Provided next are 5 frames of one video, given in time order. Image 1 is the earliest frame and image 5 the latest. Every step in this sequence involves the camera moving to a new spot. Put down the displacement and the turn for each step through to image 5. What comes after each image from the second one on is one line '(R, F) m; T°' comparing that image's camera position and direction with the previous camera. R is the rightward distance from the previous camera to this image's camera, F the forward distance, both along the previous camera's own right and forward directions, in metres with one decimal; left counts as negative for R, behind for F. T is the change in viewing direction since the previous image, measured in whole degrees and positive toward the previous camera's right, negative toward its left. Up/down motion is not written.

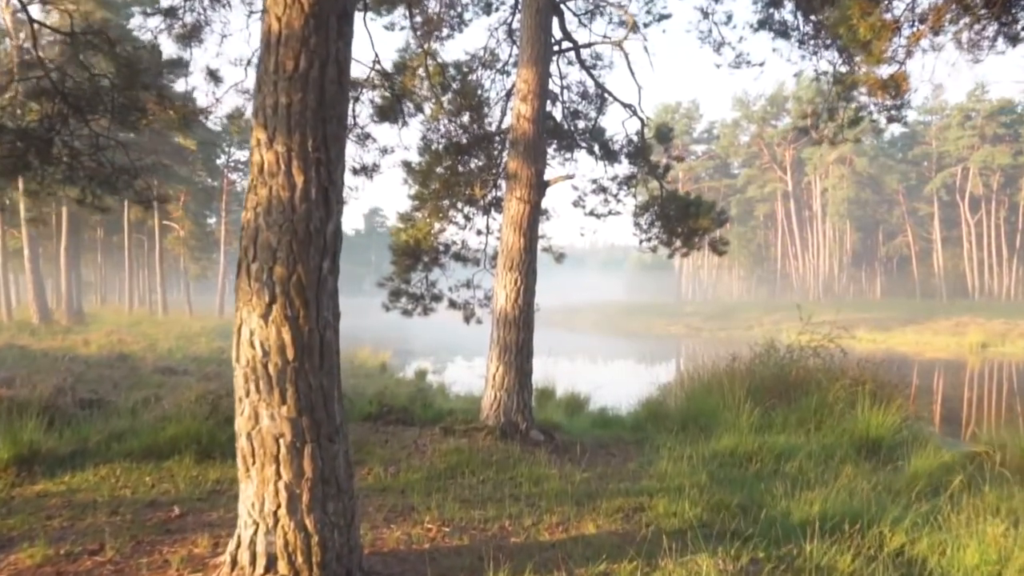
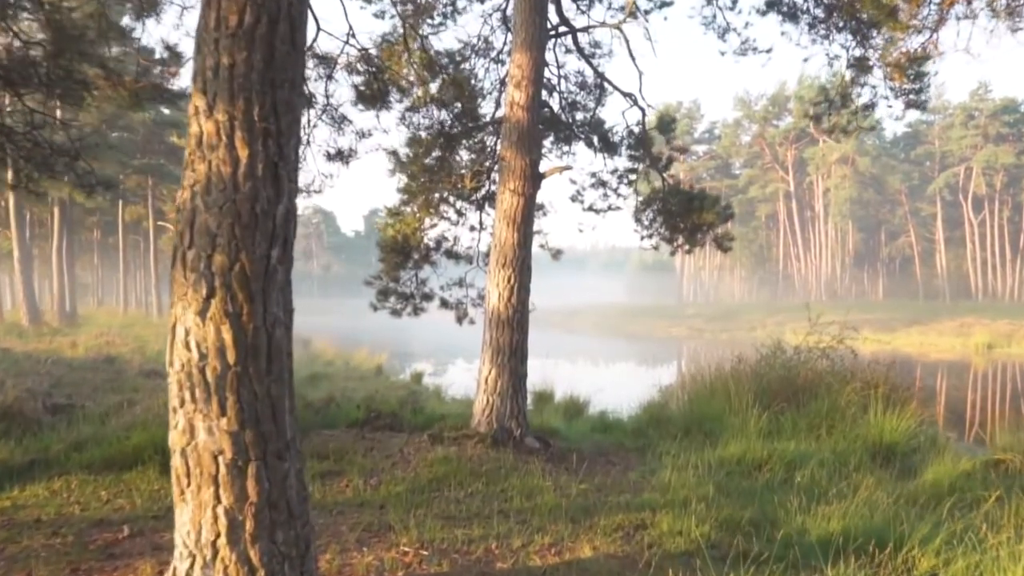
(+0.1, +0.5) m; 0°
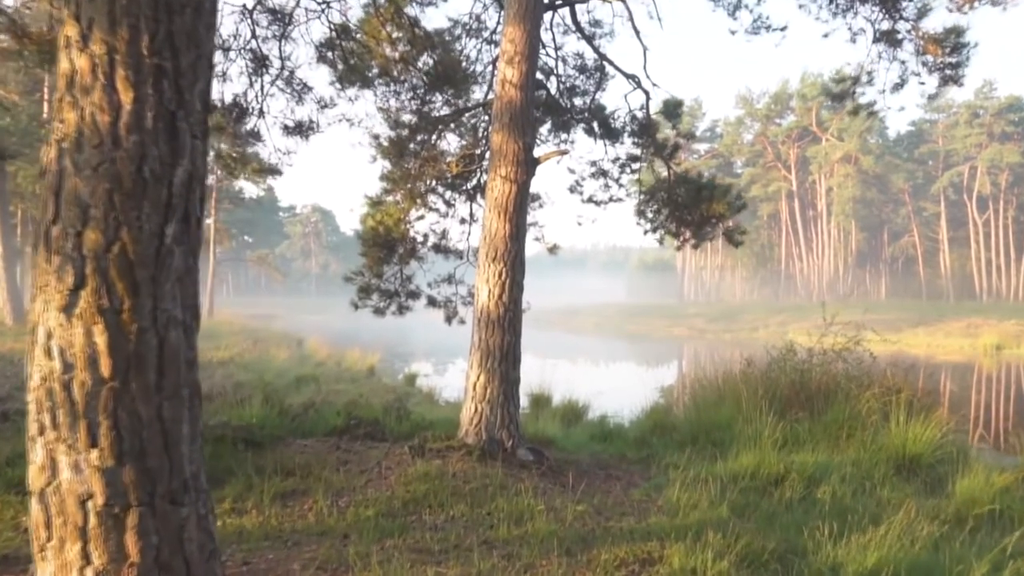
(+0.1, +0.7) m; 0°
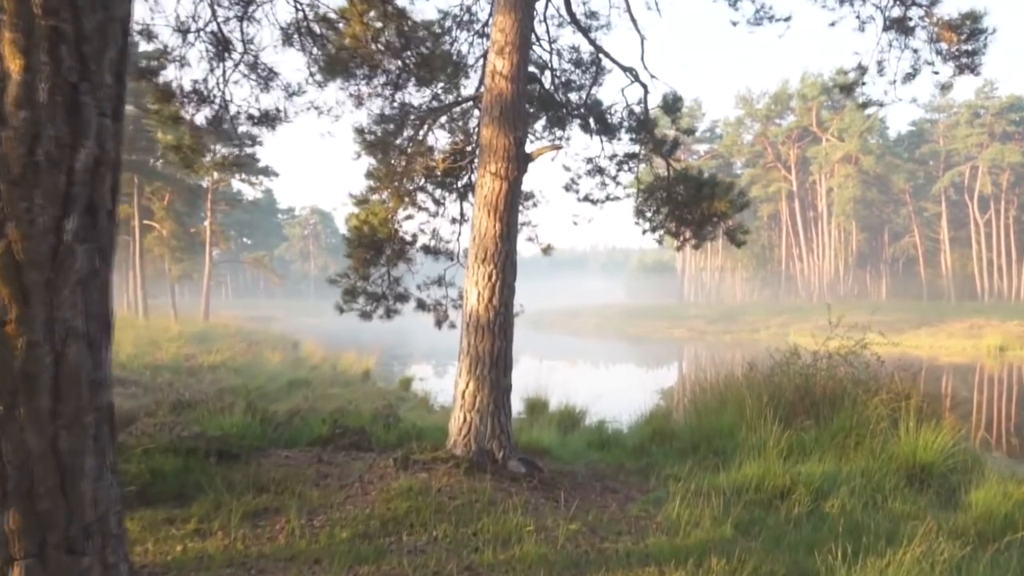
(+0.1, +0.3) m; 0°
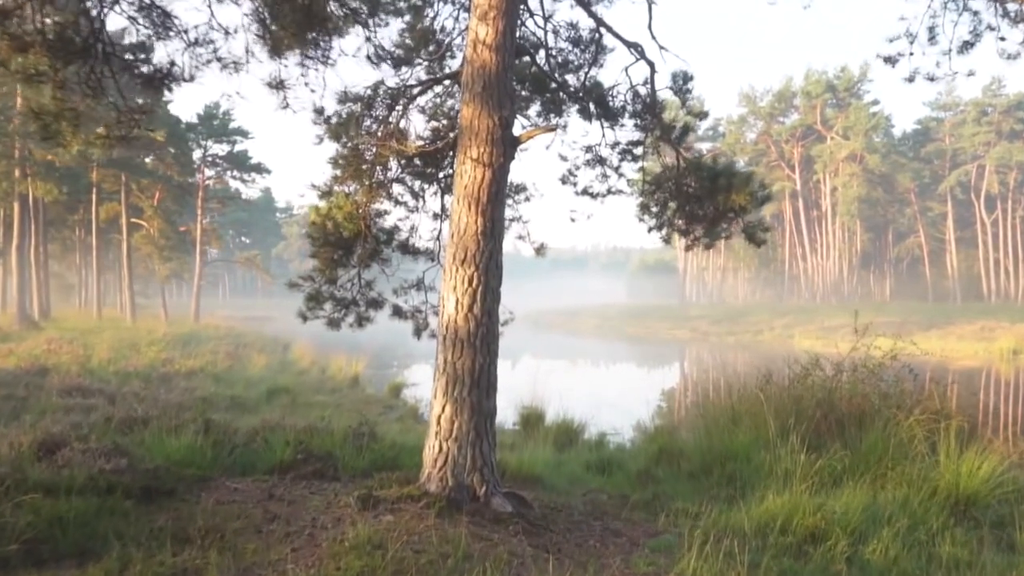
(+0.1, +0.9) m; 0°
